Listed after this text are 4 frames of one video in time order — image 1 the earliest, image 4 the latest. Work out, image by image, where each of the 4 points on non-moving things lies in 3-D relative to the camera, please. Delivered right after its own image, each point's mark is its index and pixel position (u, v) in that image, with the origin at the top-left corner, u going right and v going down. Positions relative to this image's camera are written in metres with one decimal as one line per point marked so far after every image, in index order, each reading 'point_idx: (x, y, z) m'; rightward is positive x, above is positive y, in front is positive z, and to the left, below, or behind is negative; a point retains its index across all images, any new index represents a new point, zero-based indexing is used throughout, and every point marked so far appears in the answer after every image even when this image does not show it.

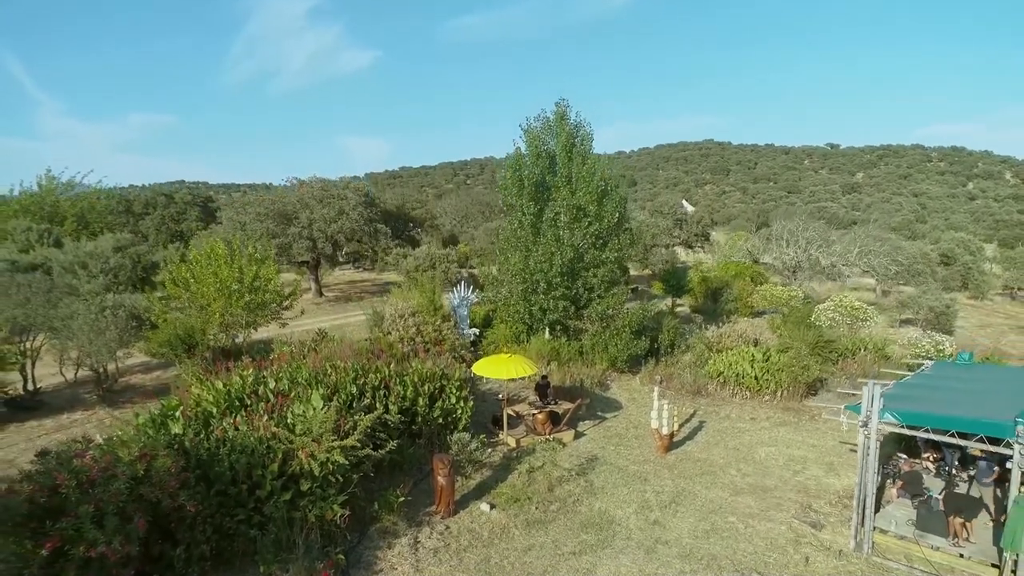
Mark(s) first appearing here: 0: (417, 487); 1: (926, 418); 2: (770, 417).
0: (-1.4, -2.9, +8.4) m
1: (+4.6, -1.4, +6.5) m
2: (+5.0, -2.5, +11.3) m
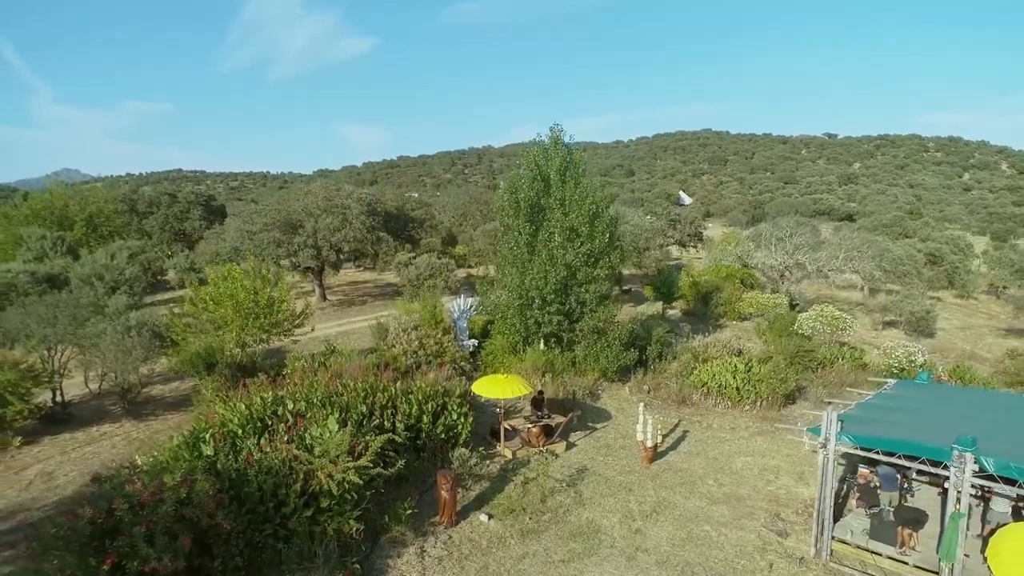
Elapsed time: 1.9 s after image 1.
0: (-1.4, -3.3, +9.2) m
1: (+4.6, -1.9, +7.3) m
2: (+4.9, -2.9, +12.1) m
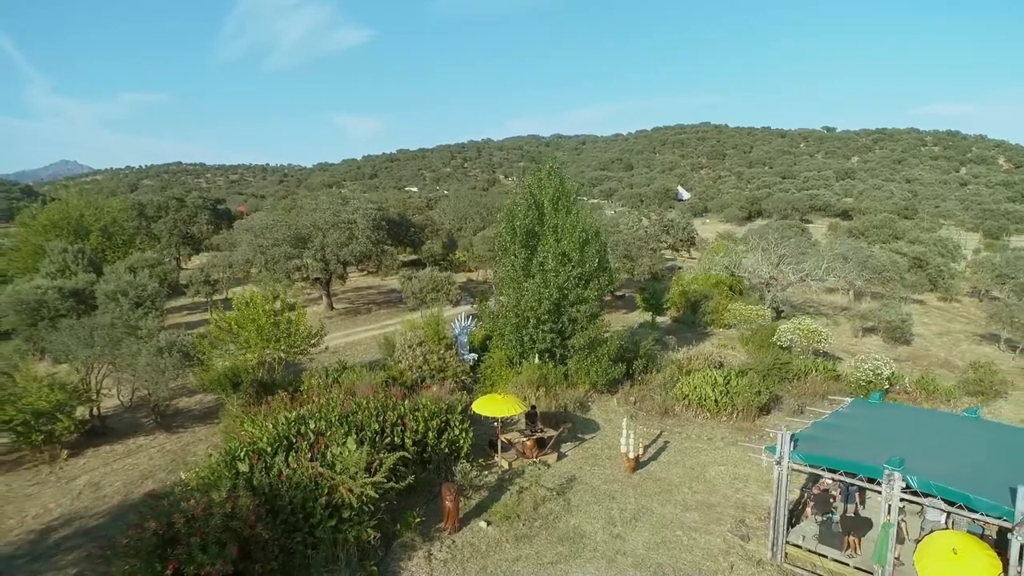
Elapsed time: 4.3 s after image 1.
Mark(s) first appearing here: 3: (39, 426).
0: (-1.5, -3.9, +10.4) m
1: (+4.5, -2.5, +8.5) m
2: (+4.9, -3.4, +13.3) m
3: (-10.1, -2.9, +12.4) m
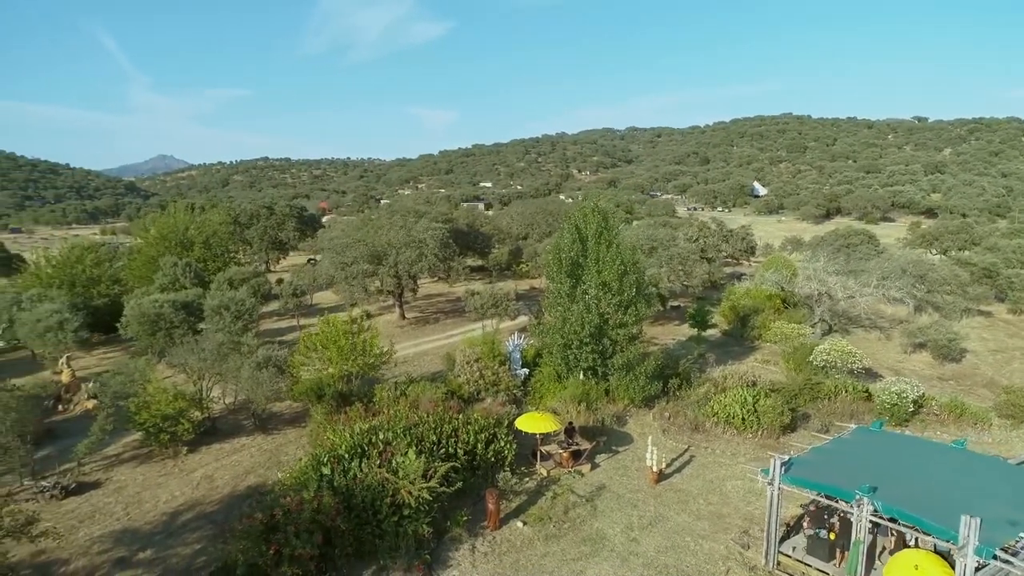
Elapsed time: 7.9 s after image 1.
0: (-0.8, -4.7, +12.4) m
1: (+4.9, -3.2, +9.7) m
2: (+5.9, -4.1, +14.5) m
3: (-9.1, -3.7, +15.3) m
